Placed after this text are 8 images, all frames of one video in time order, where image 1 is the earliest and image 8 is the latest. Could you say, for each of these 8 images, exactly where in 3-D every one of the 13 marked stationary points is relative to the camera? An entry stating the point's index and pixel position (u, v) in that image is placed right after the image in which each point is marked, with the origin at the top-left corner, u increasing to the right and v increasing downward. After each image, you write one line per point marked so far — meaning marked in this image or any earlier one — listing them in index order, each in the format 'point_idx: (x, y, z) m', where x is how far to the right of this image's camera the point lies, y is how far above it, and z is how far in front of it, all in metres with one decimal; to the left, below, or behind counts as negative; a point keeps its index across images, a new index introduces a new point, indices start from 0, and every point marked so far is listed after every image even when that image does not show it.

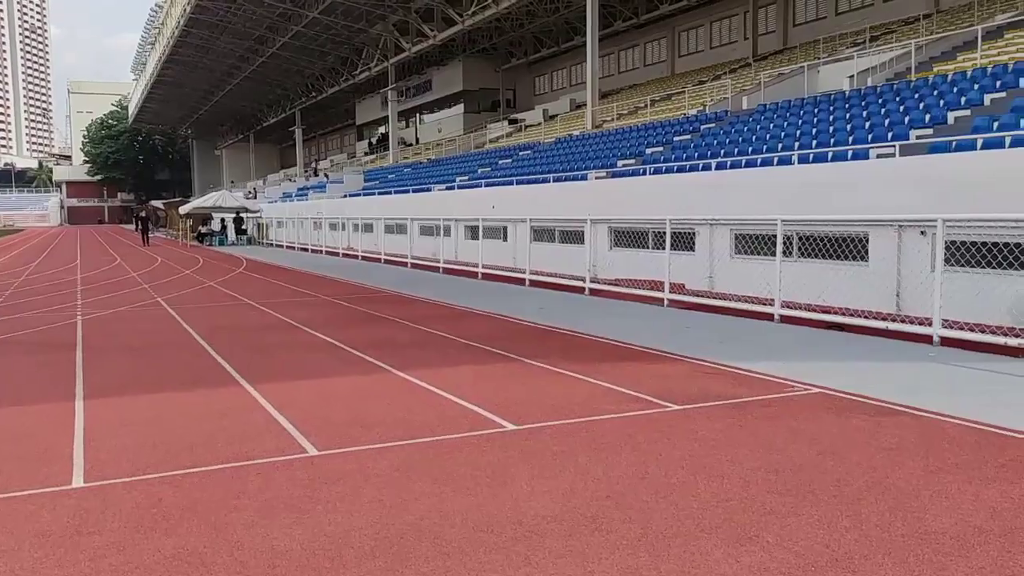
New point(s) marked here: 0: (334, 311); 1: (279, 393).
0: (-2.4, -0.3, +12.4) m
1: (-1.7, -0.8, +6.9) m
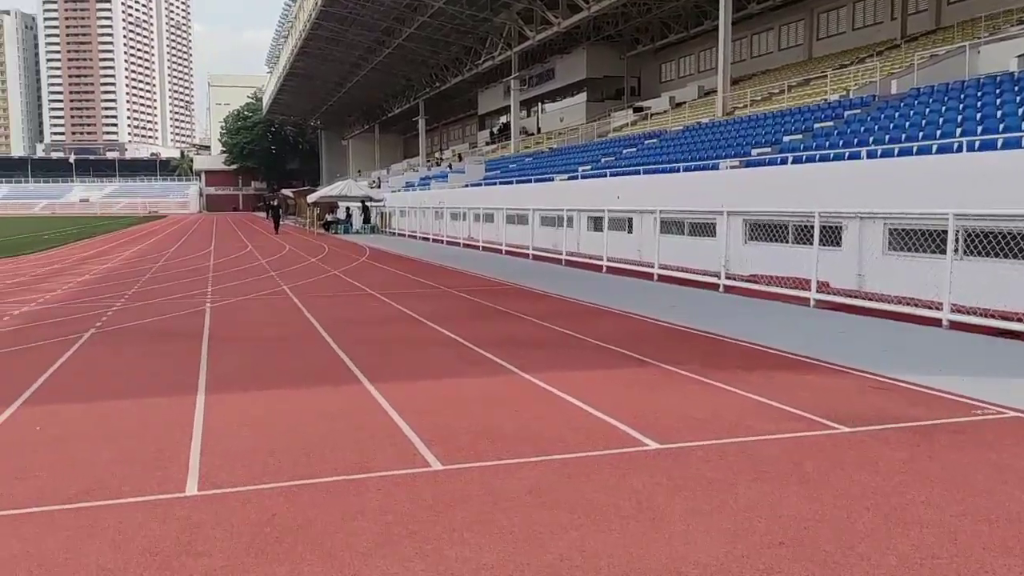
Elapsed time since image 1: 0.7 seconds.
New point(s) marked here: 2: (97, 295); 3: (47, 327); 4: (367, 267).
0: (-0.7, -0.2, +12.1) m
1: (-0.8, -0.7, +6.5) m
2: (-6.3, -0.1, +14.2) m
3: (-5.3, -0.5, +10.5) m
4: (-3.0, +0.4, +19.2) m
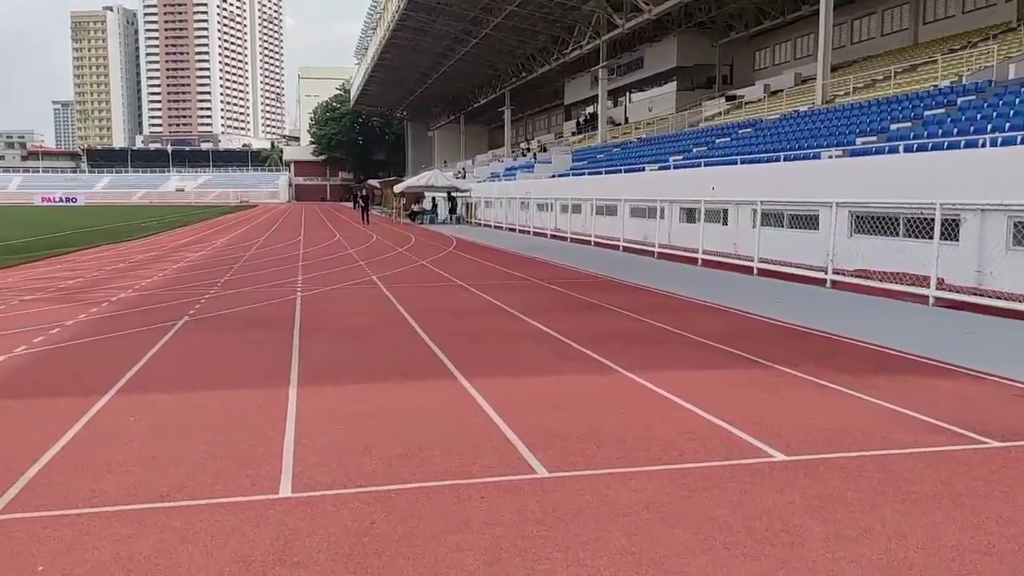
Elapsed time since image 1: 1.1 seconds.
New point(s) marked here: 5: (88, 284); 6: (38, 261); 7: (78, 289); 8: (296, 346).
0: (+0.5, -0.1, +11.7) m
1: (-0.1, -0.7, +6.2) m
2: (-4.9, +0.1, +14.3) m
3: (-4.2, -0.3, +10.6) m
4: (-1.2, +0.6, +19.0) m
5: (-6.6, +0.1, +14.3) m
6: (-9.9, +0.6, +19.3) m
7: (-6.3, 0.0, +13.4) m
8: (-1.9, -0.5, +7.9) m
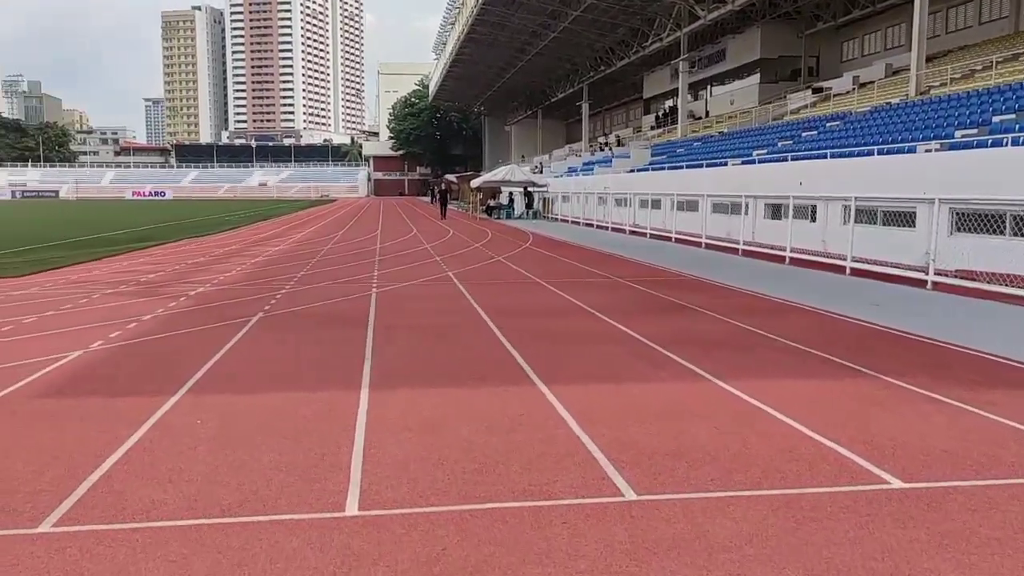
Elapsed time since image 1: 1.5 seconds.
0: (+1.4, -0.1, +11.3) m
1: (+0.4, -0.7, +5.8) m
2: (-3.8, +0.2, +14.3) m
3: (-3.3, -0.2, +10.5) m
4: (+0.4, +0.7, +18.7) m
5: (-5.4, +0.2, +14.4) m
6: (-8.3, +0.7, +19.7) m
7: (-5.2, +0.1, +13.5) m
8: (-1.2, -0.5, +7.7) m
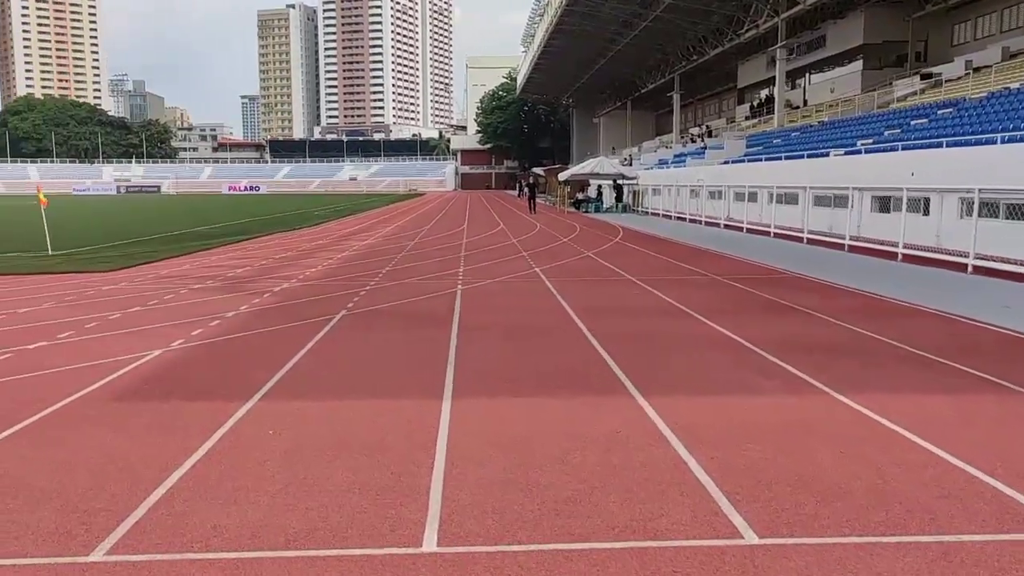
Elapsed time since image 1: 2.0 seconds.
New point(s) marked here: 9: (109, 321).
0: (+2.5, -0.1, +10.6) m
1: (+1.0, -0.7, +5.3) m
2: (-2.4, +0.2, +14.1) m
3: (-2.3, -0.2, +10.3) m
4: (+2.2, +0.8, +18.0) m
5: (-4.0, +0.2, +14.4) m
6: (-6.4, +0.9, +19.9) m
7: (-3.9, +0.1, +13.5) m
8: (-0.5, -0.5, +7.3) m
9: (-4.1, -0.3, +9.4) m
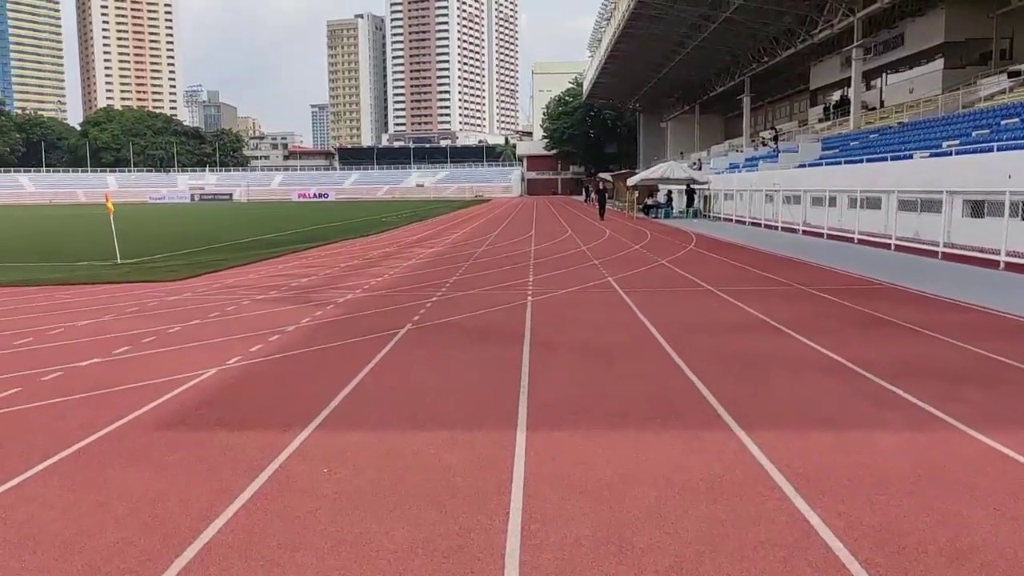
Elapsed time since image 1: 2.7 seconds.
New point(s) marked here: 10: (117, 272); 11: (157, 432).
0: (+3.3, -0.2, +9.8) m
1: (+1.4, -0.8, +4.6) m
2: (-1.3, +0.1, +13.6) m
3: (-1.6, -0.3, +9.8) m
4: (+3.5, +0.6, +17.2) m
5: (-2.9, +0.1, +14.0) m
6: (-4.9, +0.7, +19.7) m
7: (-2.9, 0.0, +13.1) m
8: (+0.1, -0.6, +6.7) m
9: (-3.4, -0.5, +9.0) m
10: (-7.1, +0.3, +16.6) m
11: (-2.0, -0.8, +5.2) m
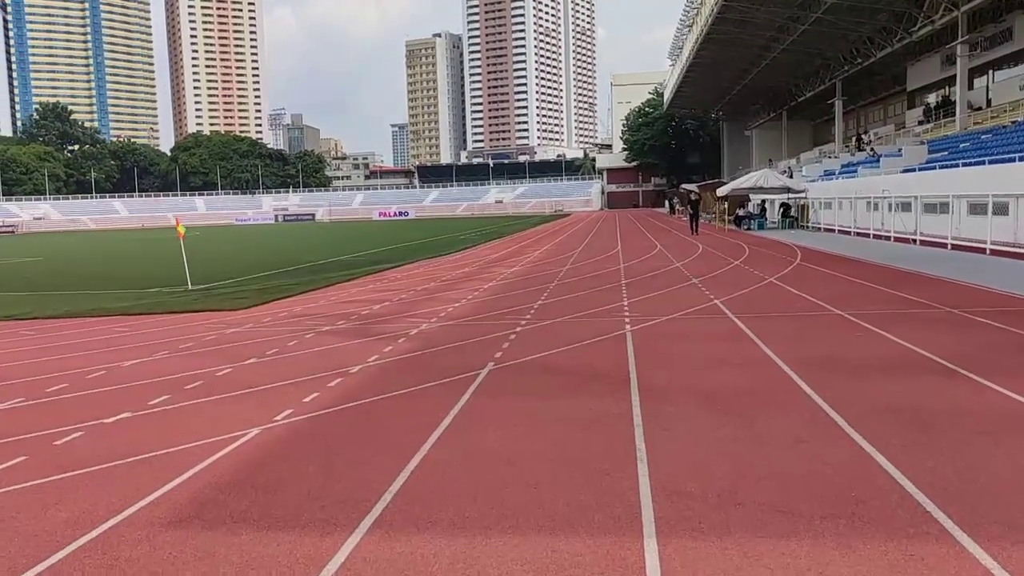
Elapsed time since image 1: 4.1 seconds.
0: (+4.2, -0.4, +8.1) m
1: (+1.8, -1.0, +3.0) m
2: (-0.1, -0.3, +12.3) m
3: (-0.7, -0.6, +8.5) m
4: (+5.0, +0.3, +15.5) m
5: (-1.6, -0.3, +12.8) m
6: (-3.2, +0.2, +18.6) m
7: (-1.7, -0.4, +11.9) m
8: (+0.7, -0.8, +5.2) m
9: (-2.5, -0.8, +7.9) m
10: (-5.6, -0.2, +15.7) m
11: (-1.5, -1.0, +4.0) m
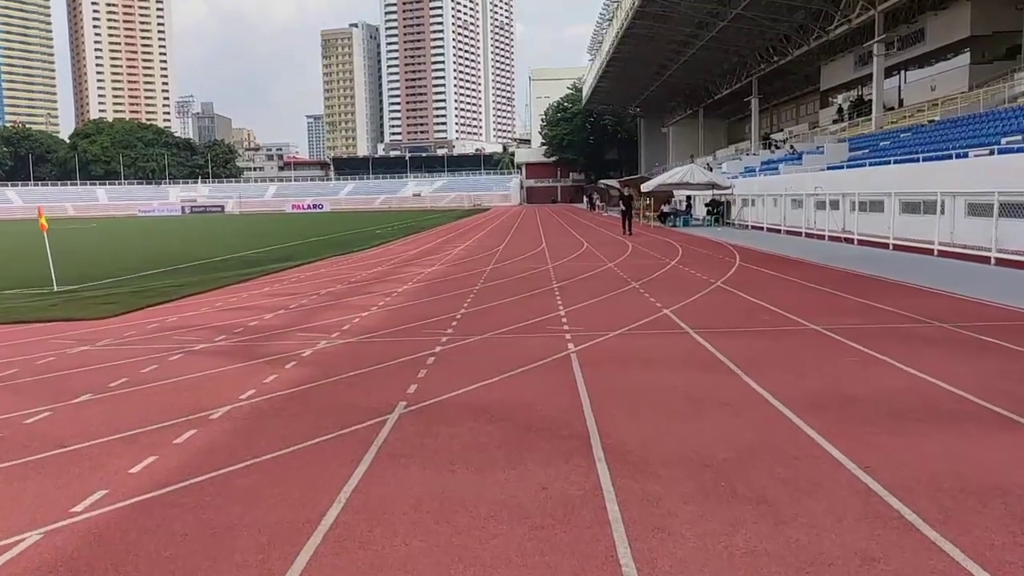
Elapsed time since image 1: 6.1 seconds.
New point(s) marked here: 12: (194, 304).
0: (+3.6, -0.6, +6.5) m
1: (+1.7, -1.1, +1.3) m
2: (-1.0, -0.3, +10.3) m
3: (-1.2, -0.7, +6.6) m
4: (+3.8, +0.2, +14.0) m
5: (-2.6, -0.4, +10.7) m
6: (-4.6, +0.1, +16.4) m
7: (-2.6, -0.5, +9.8) m
8: (+0.4, -0.9, +3.4) m
9: (-3.0, -0.9, +5.7) m
10: (-6.8, -0.3, +13.3) m
11: (-1.7, -1.2, +2.0) m
12: (-4.4, -0.2, +12.9) m
